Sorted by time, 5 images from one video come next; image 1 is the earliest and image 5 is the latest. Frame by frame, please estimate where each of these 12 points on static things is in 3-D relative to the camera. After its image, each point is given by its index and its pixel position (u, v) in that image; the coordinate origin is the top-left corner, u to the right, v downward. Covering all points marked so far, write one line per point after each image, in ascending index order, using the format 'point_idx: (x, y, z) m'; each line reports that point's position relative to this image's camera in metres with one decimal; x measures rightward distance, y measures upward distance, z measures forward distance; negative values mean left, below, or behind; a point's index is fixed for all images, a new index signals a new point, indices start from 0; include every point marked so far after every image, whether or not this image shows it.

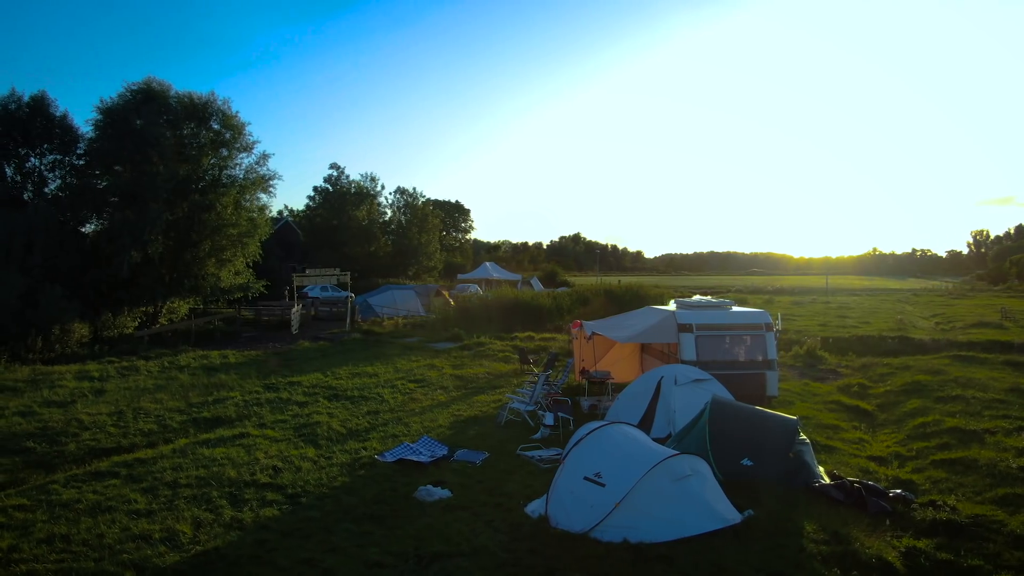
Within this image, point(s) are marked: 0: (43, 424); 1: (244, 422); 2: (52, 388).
0: (-7.6, -2.2, +10.0) m
1: (-4.5, -2.3, +10.4) m
2: (-10.1, -2.2, +13.7) m
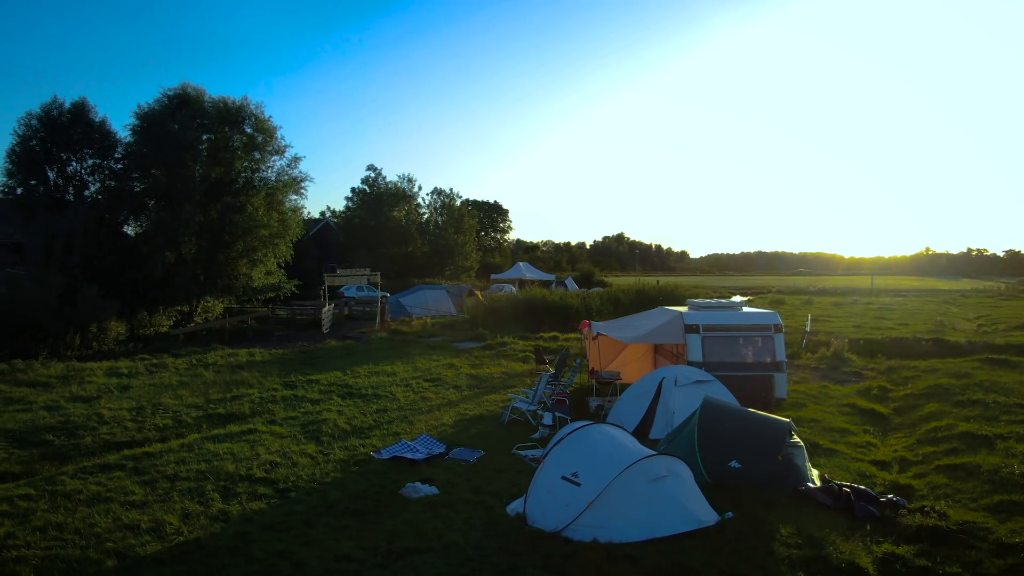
0: (-7.5, -2.2, +10.4) m
1: (-4.4, -2.2, +10.6) m
2: (-9.9, -2.2, +14.2) m
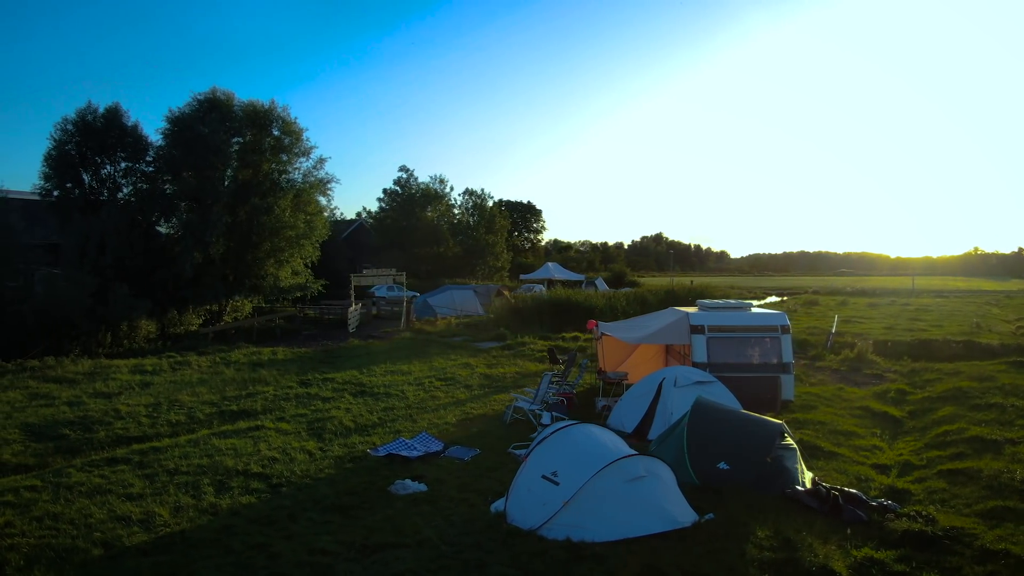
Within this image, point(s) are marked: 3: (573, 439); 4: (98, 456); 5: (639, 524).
0: (-7.5, -2.2, +10.8) m
1: (-4.3, -2.2, +10.9) m
2: (-9.6, -2.2, +14.7) m
3: (+0.5, -1.3, +5.1) m
4: (-5.2, -2.1, +7.7) m
5: (+0.9, -1.8, +4.7) m
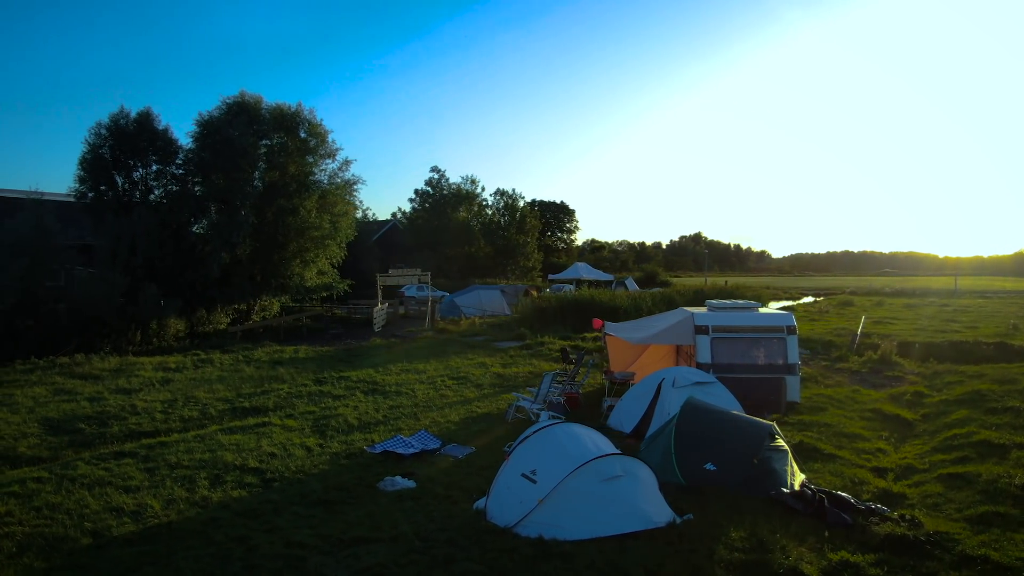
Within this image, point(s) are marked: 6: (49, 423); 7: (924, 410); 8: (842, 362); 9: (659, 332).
0: (-7.4, -2.2, +11.1) m
1: (-4.3, -2.2, +11.1) m
2: (-9.4, -2.2, +15.1) m
3: (+0.4, -1.3, +5.2) m
4: (-5.2, -2.1, +7.9) m
5: (+0.8, -1.8, +4.7) m
6: (-7.4, -2.1, +9.8) m
7: (+7.2, -2.1, +10.7) m
8: (+10.6, -2.4, +19.7) m
9: (+2.4, -0.7, +10.2) m
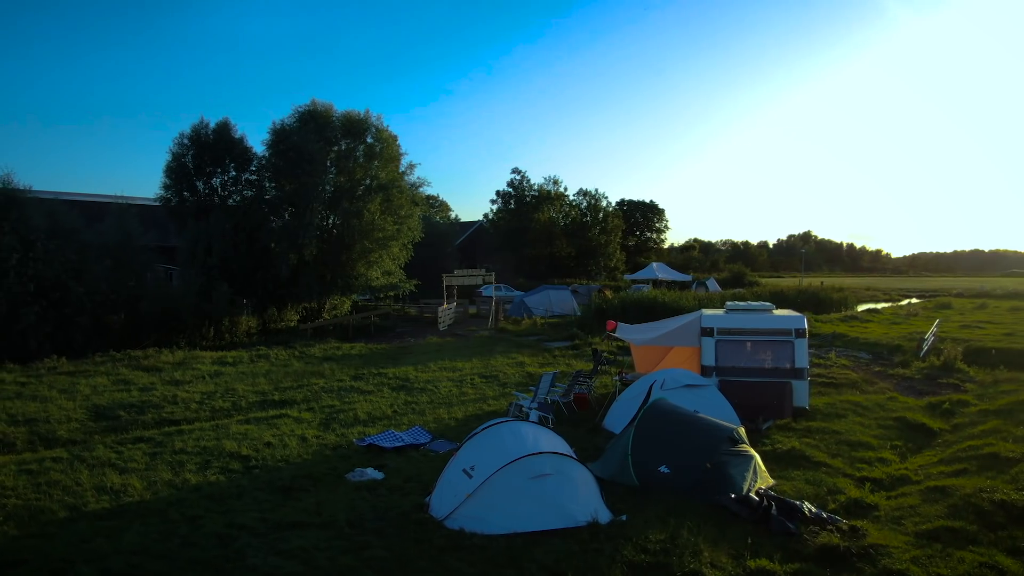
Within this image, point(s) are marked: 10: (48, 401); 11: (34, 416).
0: (-7.2, -2.2, +12.1) m
1: (-4.1, -2.2, +11.7) m
2: (-8.7, -2.1, +16.3) m
3: (-0.1, -1.3, +5.3) m
4: (-5.4, -2.1, +8.7) m
5: (+0.2, -1.8, +4.8) m
6: (-7.3, -2.1, +10.8) m
7: (+7.3, -2.1, +10.1) m
8: (+11.7, -2.4, +18.6) m
9: (+2.5, -0.7, +10.0) m
10: (-8.7, -2.1, +11.6) m
11: (-7.8, -2.1, +10.0) m
